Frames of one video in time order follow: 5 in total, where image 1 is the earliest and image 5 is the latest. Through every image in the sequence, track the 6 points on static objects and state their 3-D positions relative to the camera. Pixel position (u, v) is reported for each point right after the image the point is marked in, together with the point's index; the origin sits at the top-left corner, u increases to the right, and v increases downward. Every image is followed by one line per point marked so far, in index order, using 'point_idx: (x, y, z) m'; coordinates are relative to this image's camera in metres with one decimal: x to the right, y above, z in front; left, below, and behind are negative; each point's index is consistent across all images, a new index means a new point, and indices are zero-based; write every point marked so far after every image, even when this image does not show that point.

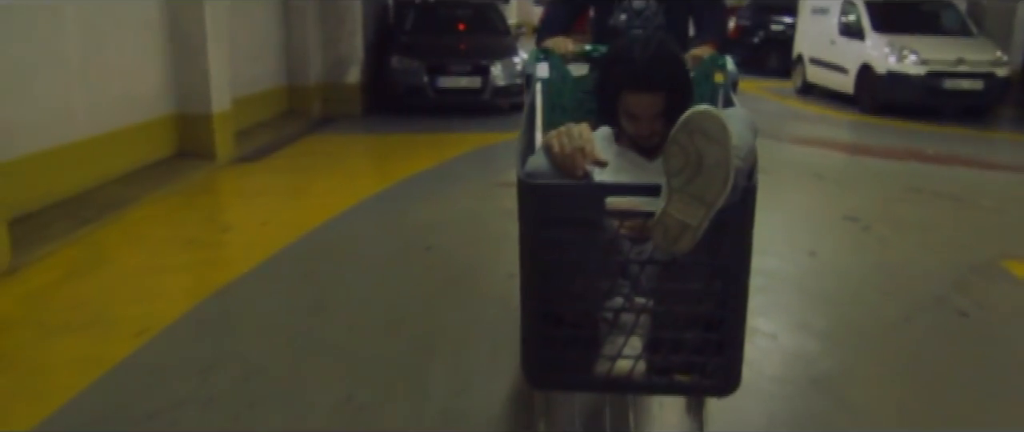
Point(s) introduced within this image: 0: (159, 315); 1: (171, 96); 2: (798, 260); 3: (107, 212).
0: (-1.4, -0.4, +3.6) m
1: (-2.3, +0.8, +6.1) m
2: (+1.5, -0.2, +4.7) m
3: (-2.2, 0.0, +4.8) m
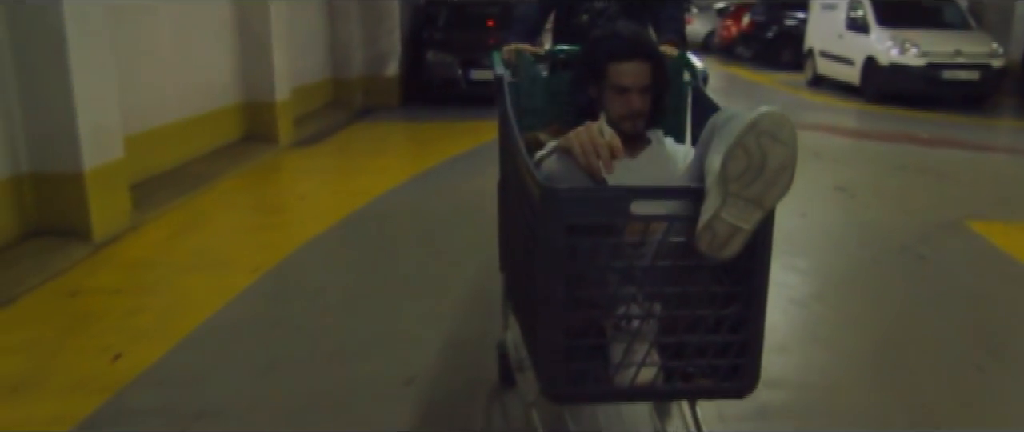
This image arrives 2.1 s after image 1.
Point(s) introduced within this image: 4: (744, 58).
0: (-1.2, -0.2, +4.5) m
1: (-2.1, +1.0, +6.9) m
2: (+1.7, 0.0, +5.4) m
3: (-2.0, +0.2, +5.7) m
4: (+4.4, +3.0, +16.8) m
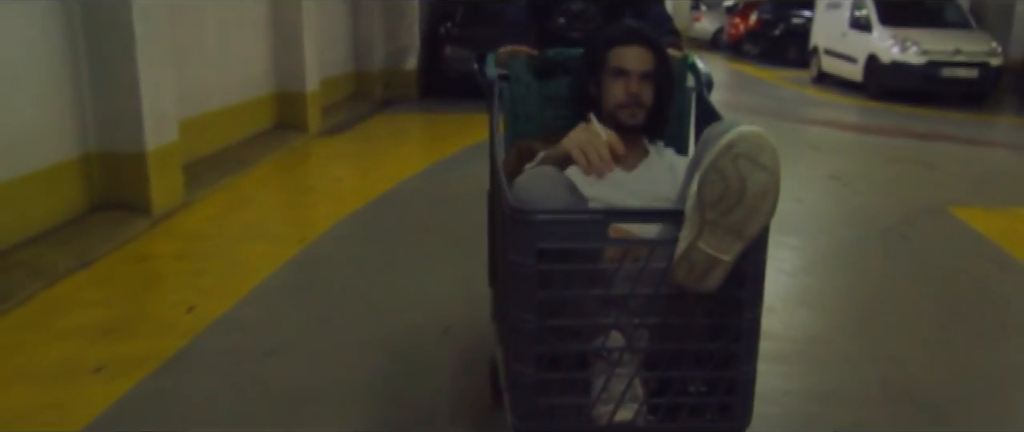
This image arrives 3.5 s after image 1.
0: (-1.1, -0.1, +4.9) m
1: (-2.0, +1.1, +7.4) m
2: (+1.8, +0.1, +5.9) m
3: (-1.8, +0.3, +6.1) m
4: (+4.6, +3.1, +17.2) m
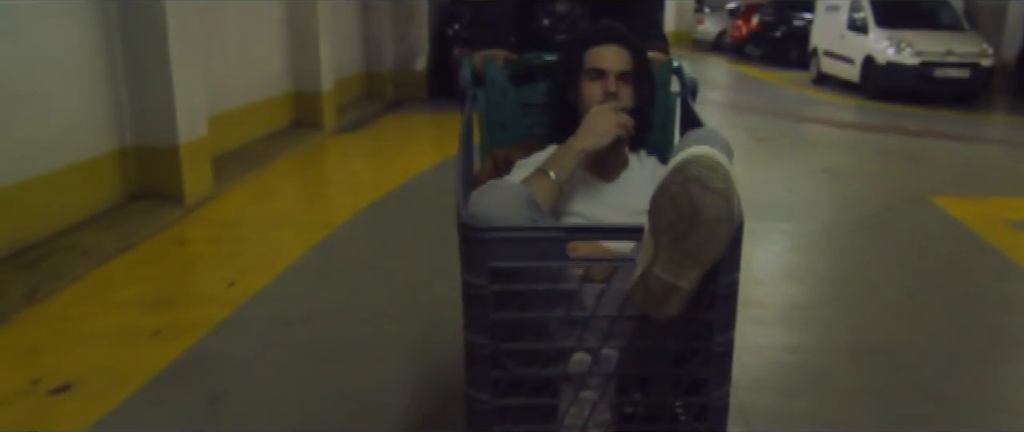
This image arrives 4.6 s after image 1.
0: (-1.1, 0.0, +5.3) m
1: (-1.9, +1.2, +7.7) m
2: (+1.9, +0.1, +6.2) m
3: (-1.8, +0.4, +6.5) m
4: (+4.7, +3.1, +17.5) m
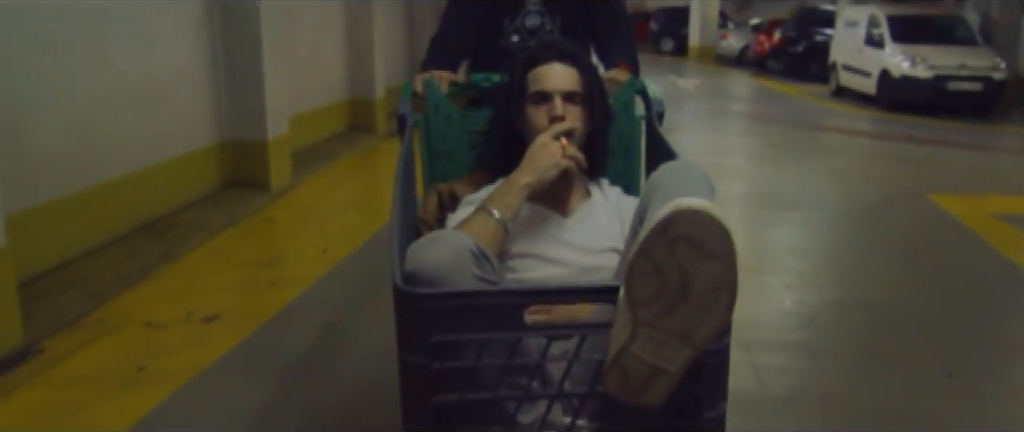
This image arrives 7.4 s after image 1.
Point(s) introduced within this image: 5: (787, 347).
0: (-0.8, +0.1, +6.1) m
1: (-1.5, +1.2, +8.6) m
2: (+2.2, +0.2, +6.9) m
3: (-1.5, +0.5, +7.3) m
4: (+5.3, +3.0, +18.2) m
5: (+1.2, -0.6, +3.8) m
